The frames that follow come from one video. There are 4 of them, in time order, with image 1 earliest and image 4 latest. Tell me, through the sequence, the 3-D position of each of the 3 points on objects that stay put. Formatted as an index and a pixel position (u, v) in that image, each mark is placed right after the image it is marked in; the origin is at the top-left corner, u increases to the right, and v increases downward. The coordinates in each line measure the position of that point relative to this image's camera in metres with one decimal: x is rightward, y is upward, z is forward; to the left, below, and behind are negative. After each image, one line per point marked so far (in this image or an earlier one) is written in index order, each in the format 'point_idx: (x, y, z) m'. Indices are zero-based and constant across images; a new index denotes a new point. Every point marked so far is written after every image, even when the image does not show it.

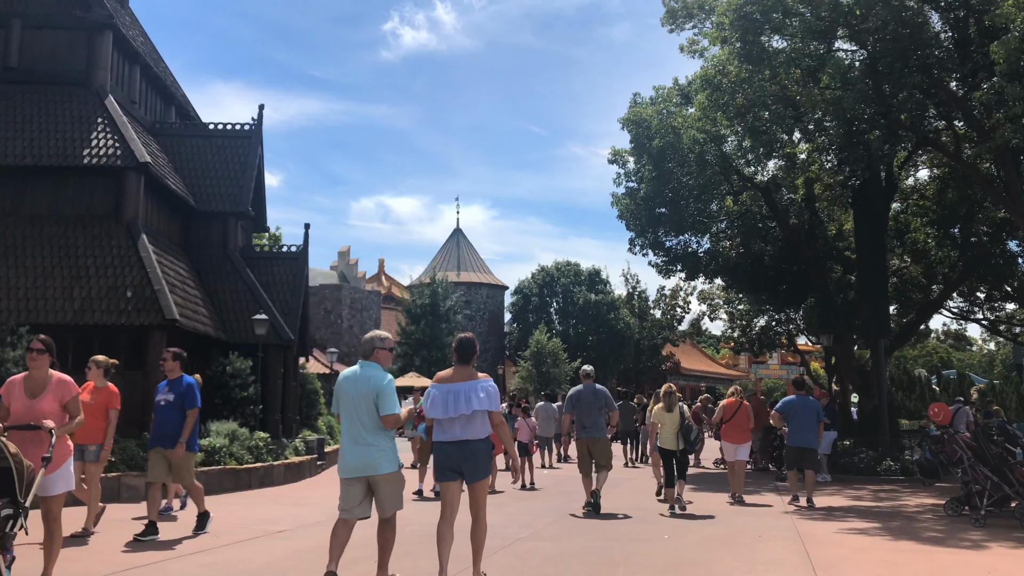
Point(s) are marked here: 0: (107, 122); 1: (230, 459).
0: (-7.7, +3.2, +16.1) m
1: (-4.9, -3.0, +14.8) m
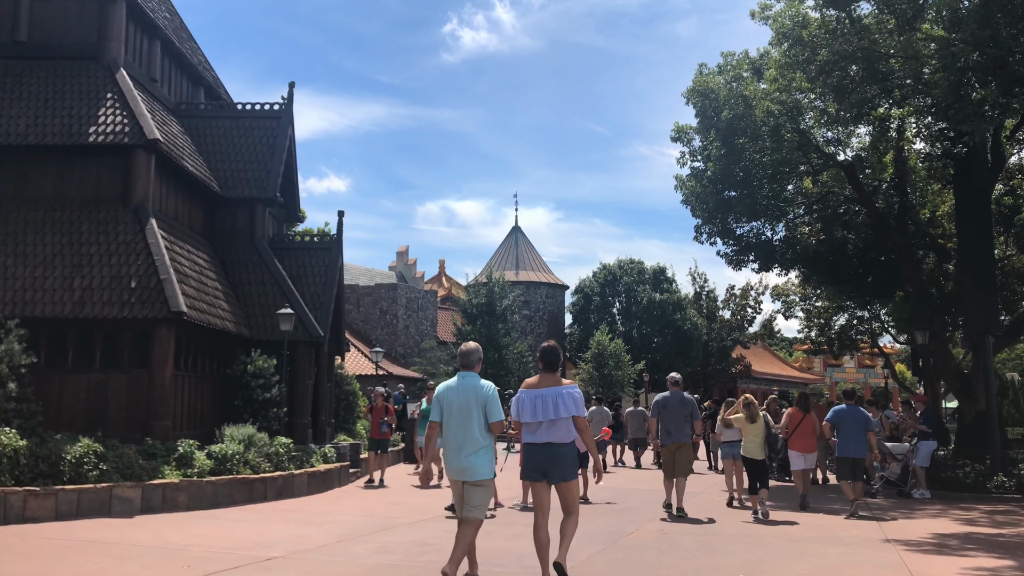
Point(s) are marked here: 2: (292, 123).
0: (-6.9, +3.3, +14.8) m
1: (-4.2, -2.8, +13.3) m
2: (-5.0, +3.7, +19.2) m
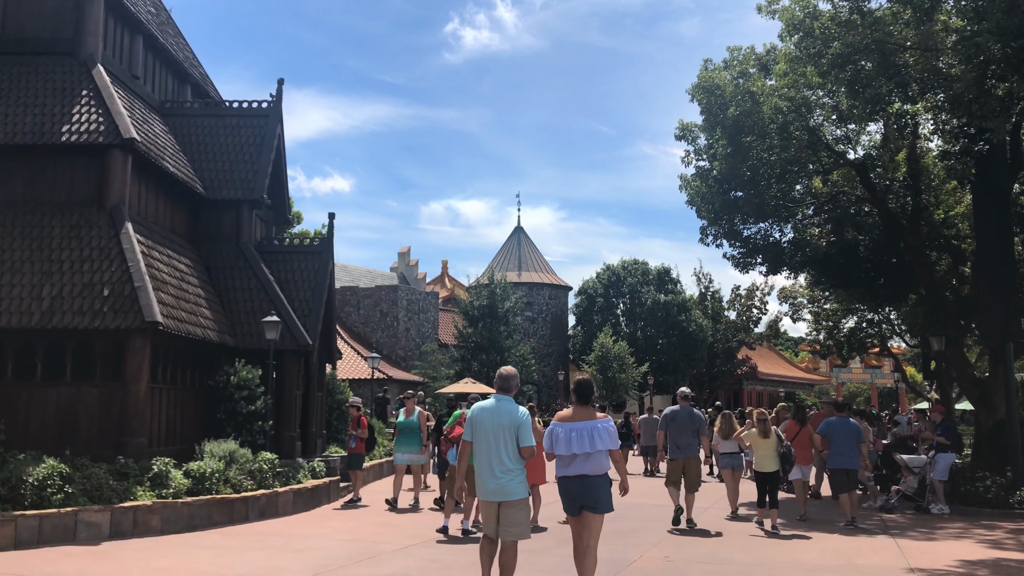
0: (-6.9, +3.2, +14.1) m
1: (-4.3, -2.9, +12.5) m
2: (-5.0, +3.6, +18.5) m
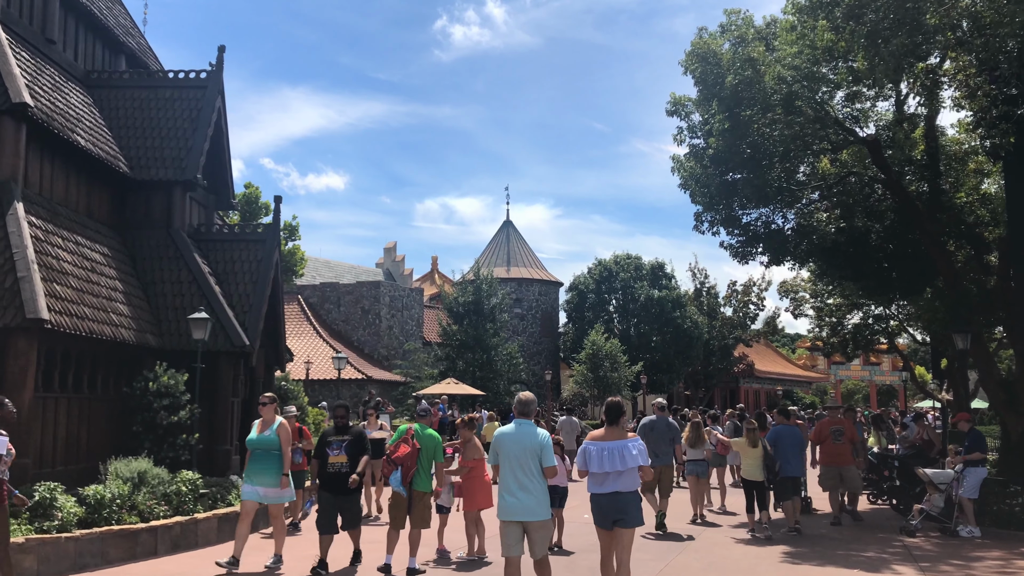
0: (-7.5, +3.3, +12.0) m
1: (-4.8, -2.8, +10.5) m
2: (-5.6, +3.7, +16.4) m
